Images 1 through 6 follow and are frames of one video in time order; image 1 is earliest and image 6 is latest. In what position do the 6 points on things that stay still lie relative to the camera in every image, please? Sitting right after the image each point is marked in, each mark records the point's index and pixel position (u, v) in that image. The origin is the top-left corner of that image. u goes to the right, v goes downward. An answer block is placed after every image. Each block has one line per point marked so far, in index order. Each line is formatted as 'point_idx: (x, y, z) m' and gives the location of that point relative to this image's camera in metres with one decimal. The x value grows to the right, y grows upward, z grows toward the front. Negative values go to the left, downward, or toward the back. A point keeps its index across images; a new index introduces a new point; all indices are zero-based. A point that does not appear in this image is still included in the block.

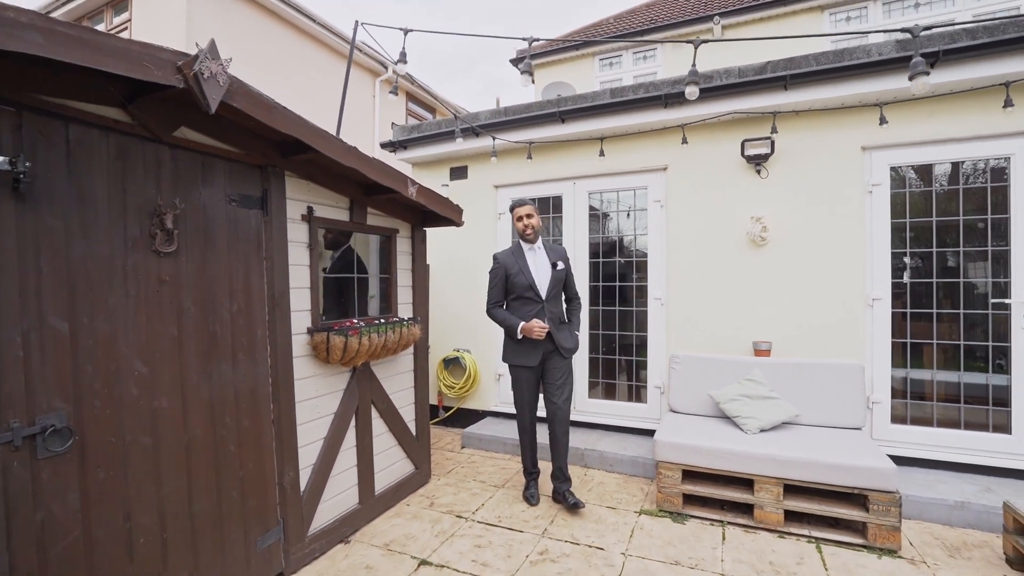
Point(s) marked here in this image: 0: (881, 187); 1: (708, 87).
0: (+2.4, +0.6, +3.1) m
1: (+1.3, +1.4, +3.3) m
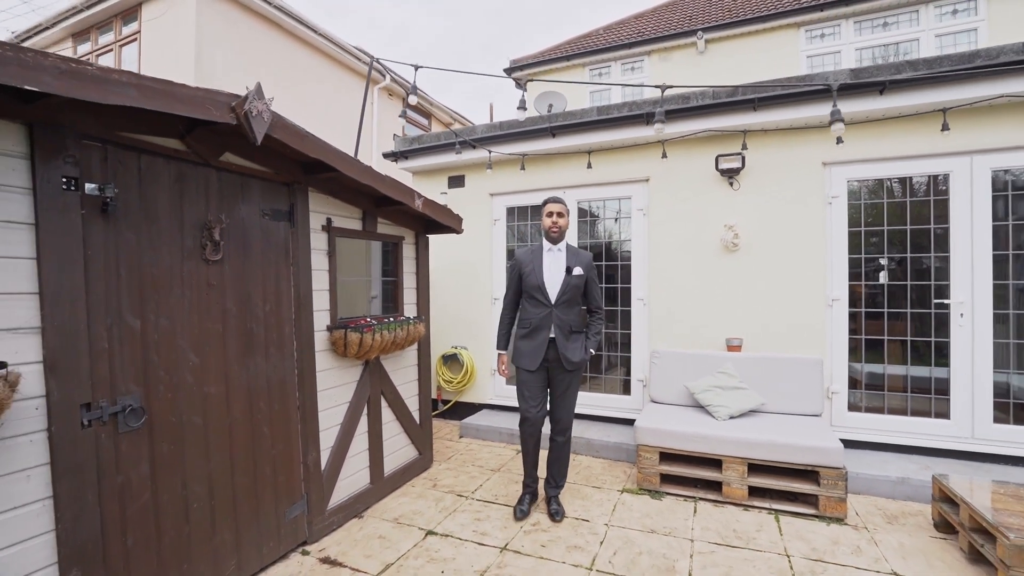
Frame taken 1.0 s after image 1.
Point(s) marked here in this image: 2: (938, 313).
0: (+2.3, +0.6, +3.5) m
1: (+1.3, +1.4, +3.7) m
2: (+2.9, -0.2, +3.3) m
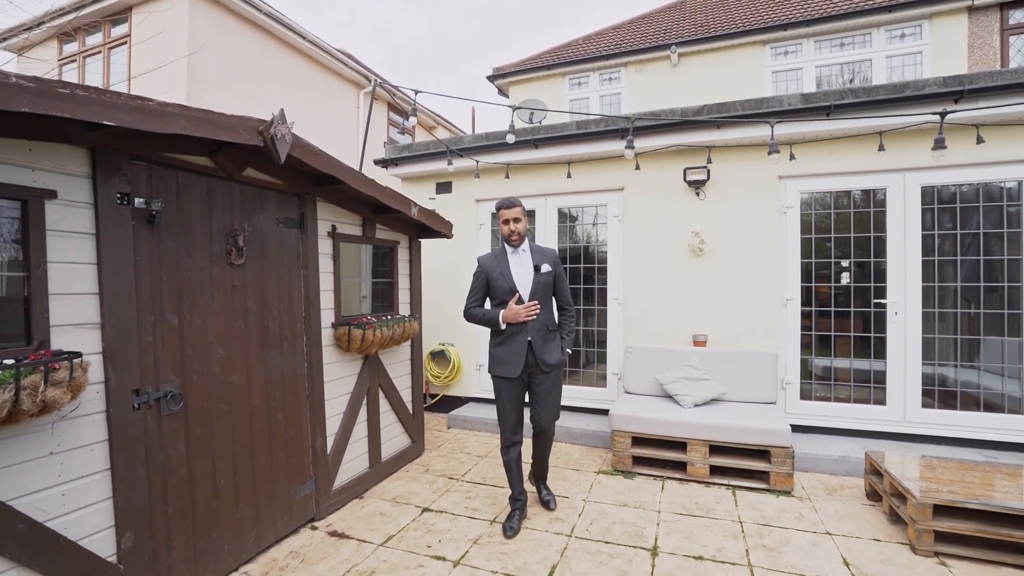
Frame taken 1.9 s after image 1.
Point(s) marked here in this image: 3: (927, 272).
0: (+2.2, +0.6, +3.9) m
1: (+1.2, +1.3, +4.0) m
2: (+2.8, -0.2, +3.7) m
3: (+3.0, +0.1, +3.6) m
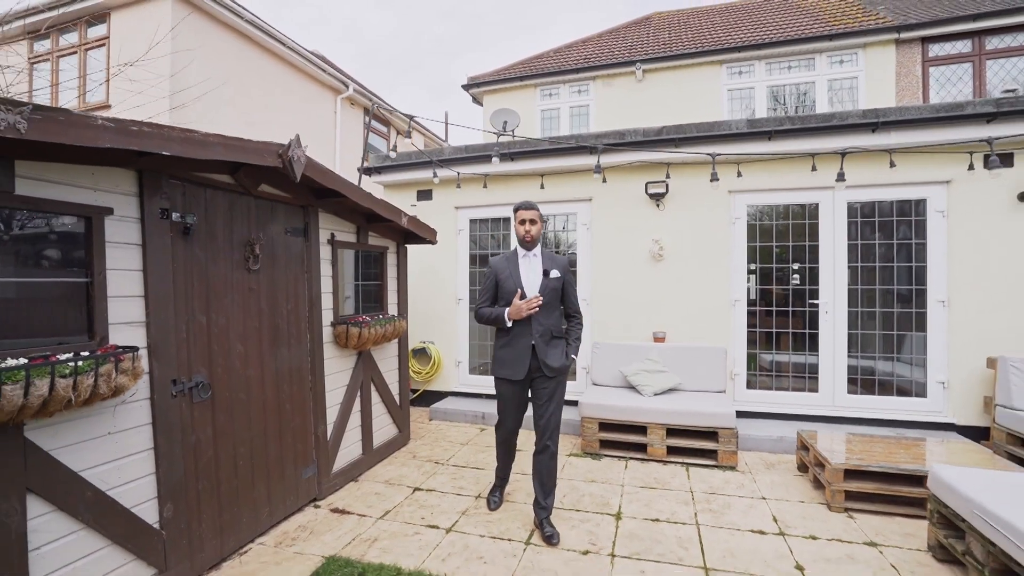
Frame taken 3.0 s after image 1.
0: (+2.0, +0.6, +4.4) m
1: (+1.0, +1.3, +4.4) m
2: (+2.6, -0.2, +4.2) m
3: (+2.9, +0.1, +4.1) m
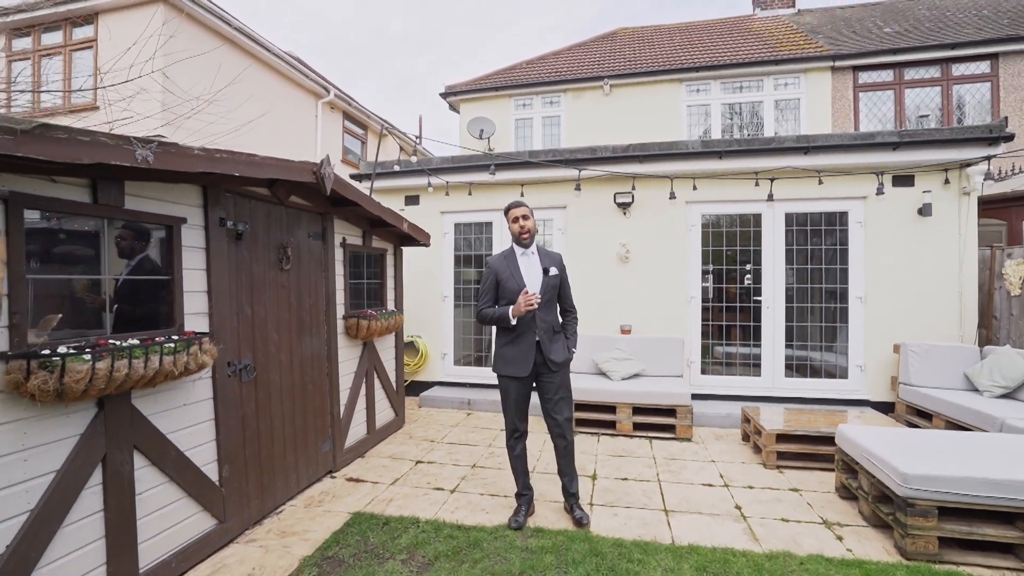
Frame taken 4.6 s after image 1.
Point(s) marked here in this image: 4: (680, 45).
0: (+1.9, +0.6, +5.0) m
1: (+0.8, +1.3, +5.0) m
2: (+2.4, -0.2, +4.9) m
3: (+2.7, +0.1, +4.8) m
4: (+3.2, +4.6, +9.2) m
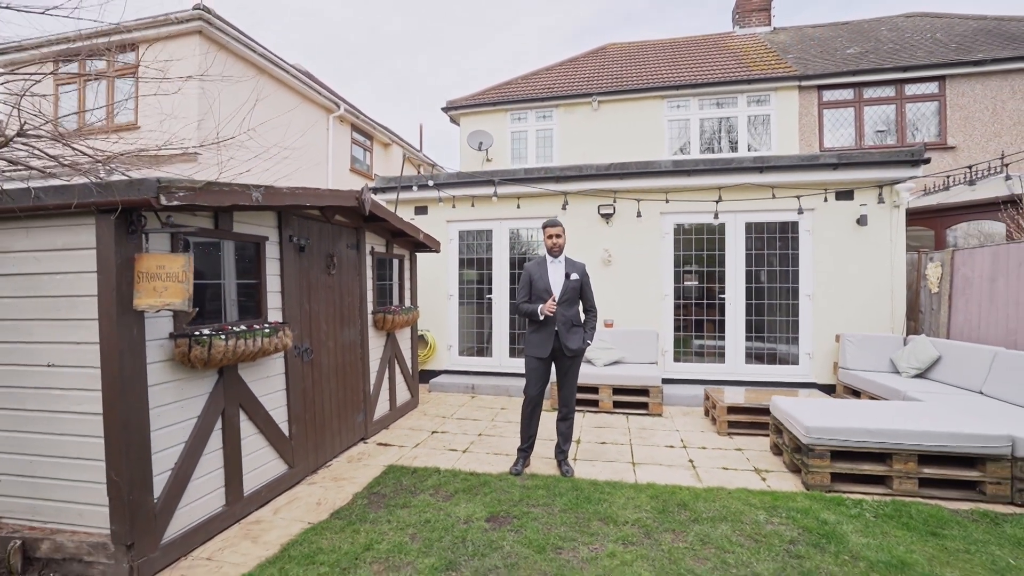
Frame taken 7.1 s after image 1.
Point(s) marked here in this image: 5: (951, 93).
0: (+1.9, +0.6, +5.8) m
1: (+0.8, +1.4, +5.8) m
2: (+2.4, -0.2, +5.7) m
3: (+2.7, +0.1, +5.6) m
4: (+3.1, +4.6, +9.9) m
5: (+7.8, +3.5, +8.6) m
